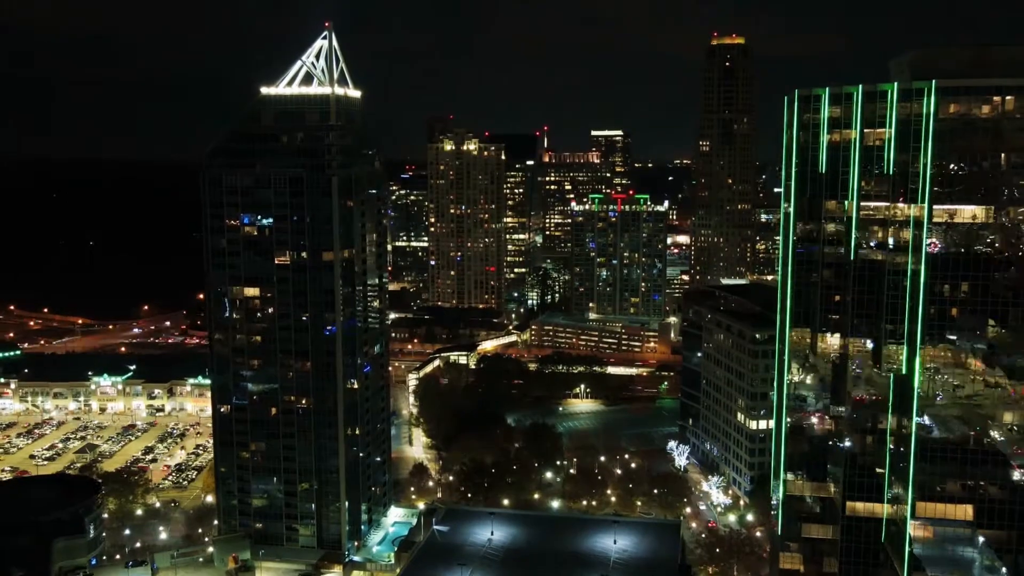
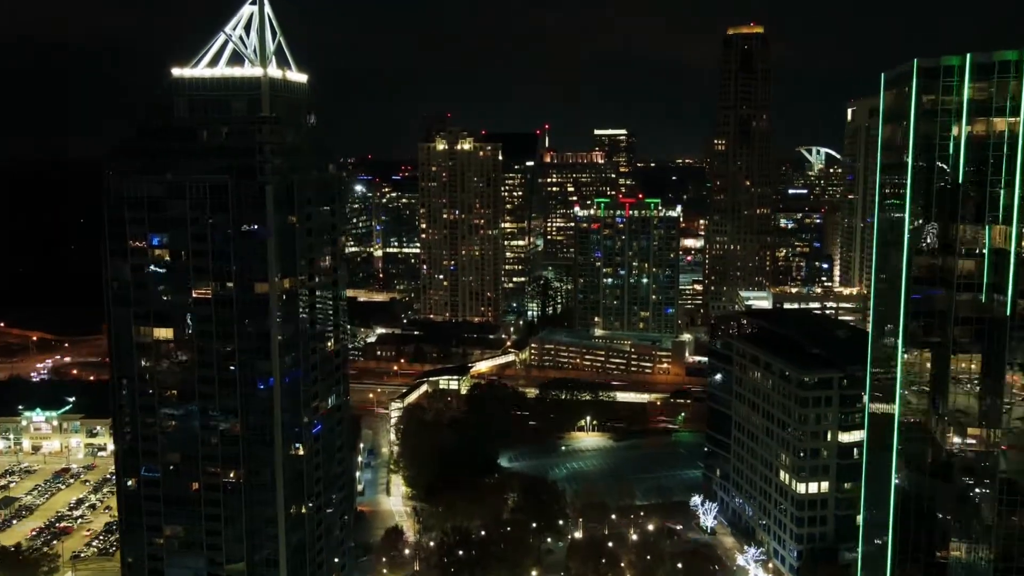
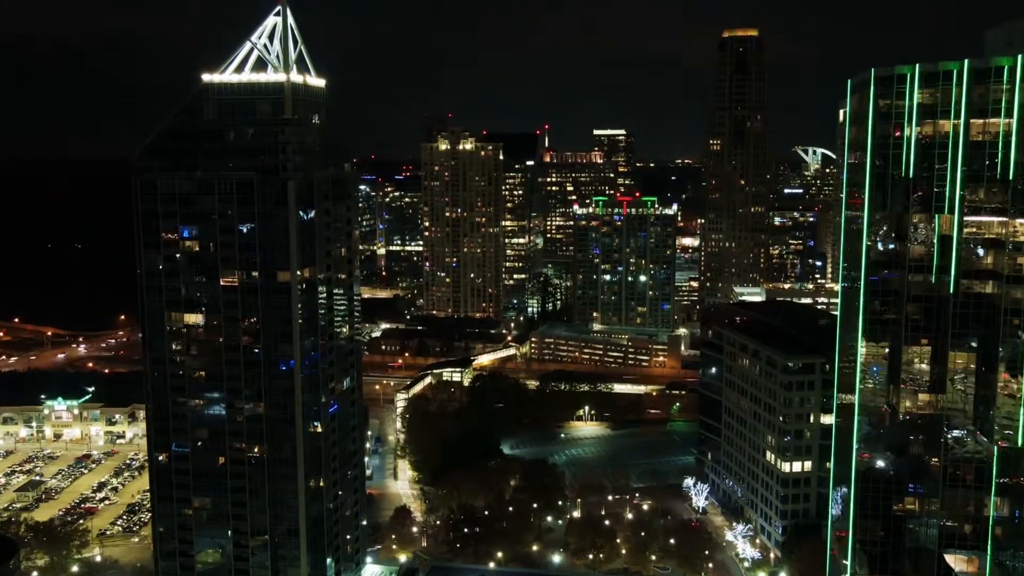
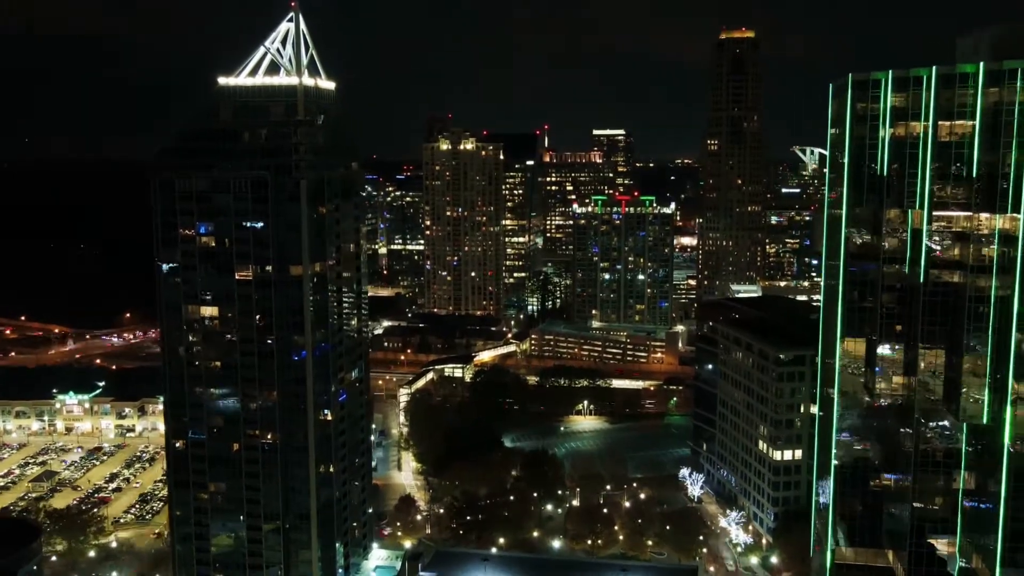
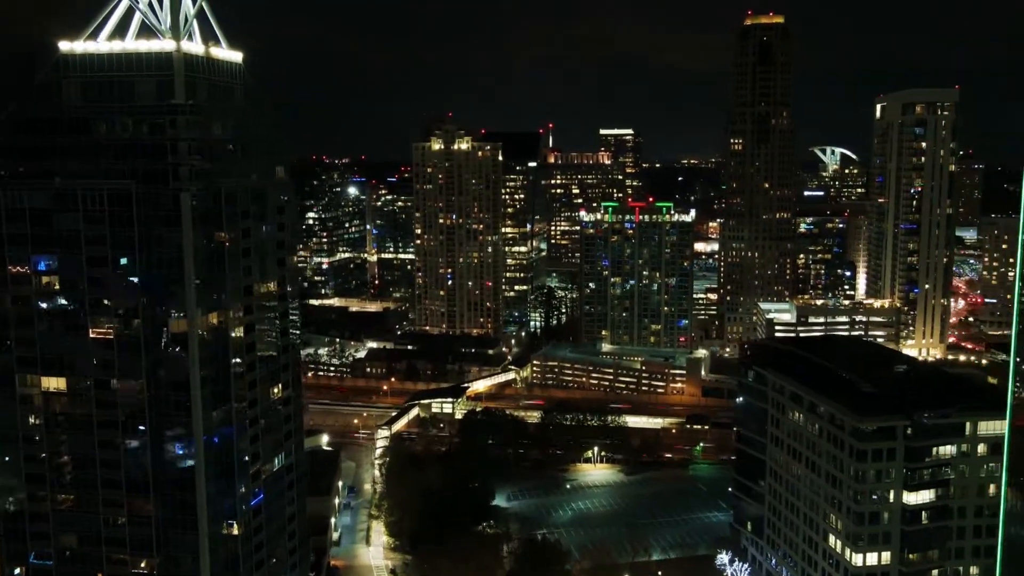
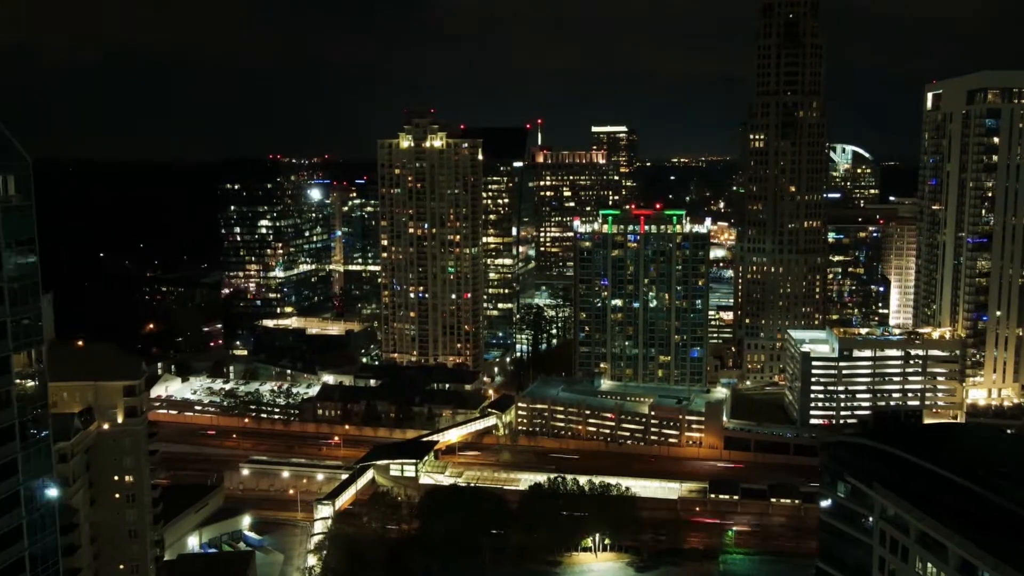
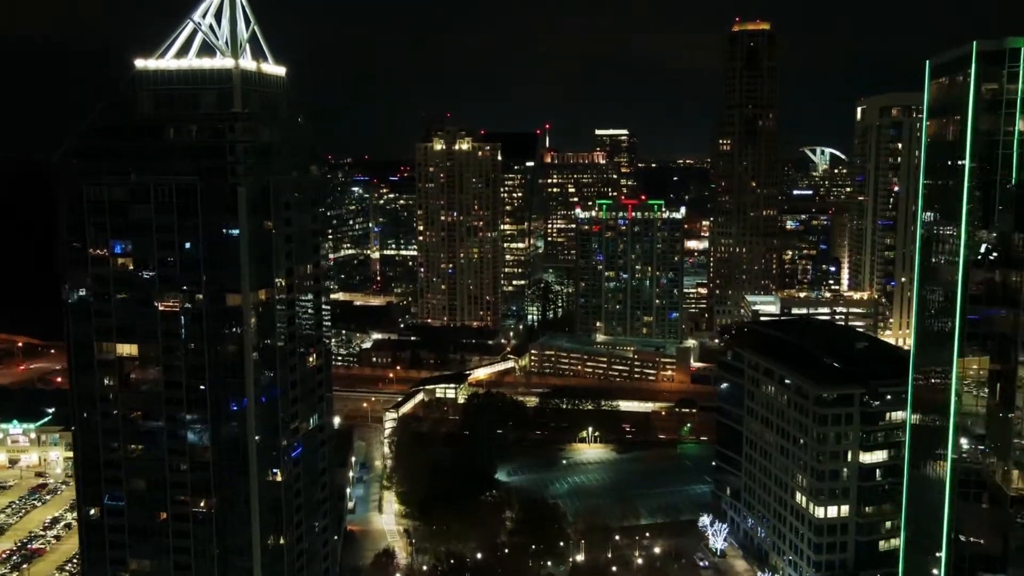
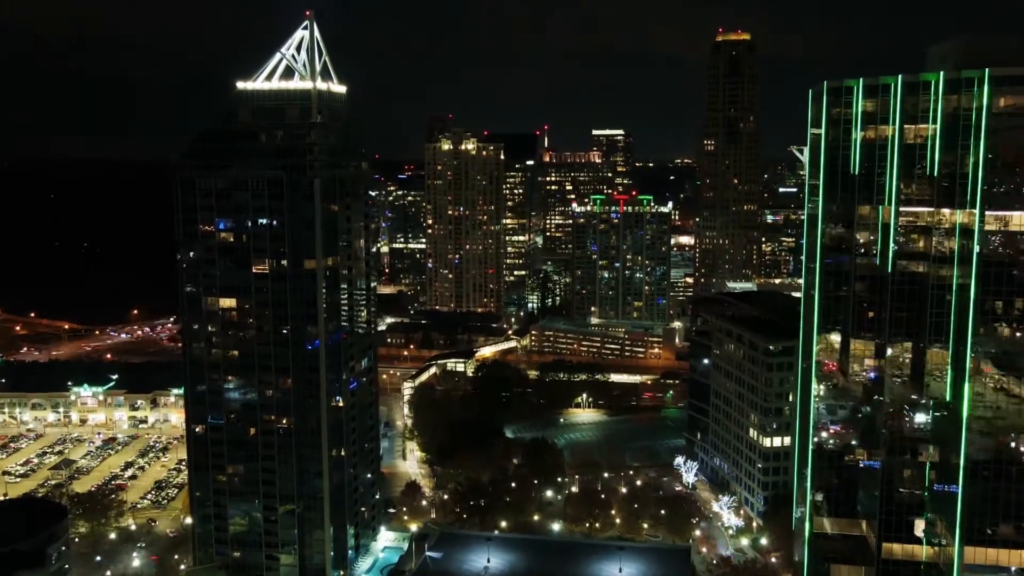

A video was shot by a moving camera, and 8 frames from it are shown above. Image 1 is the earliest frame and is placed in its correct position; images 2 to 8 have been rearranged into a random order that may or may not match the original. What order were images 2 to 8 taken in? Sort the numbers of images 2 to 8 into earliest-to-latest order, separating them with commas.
8, 4, 3, 2, 7, 5, 6
